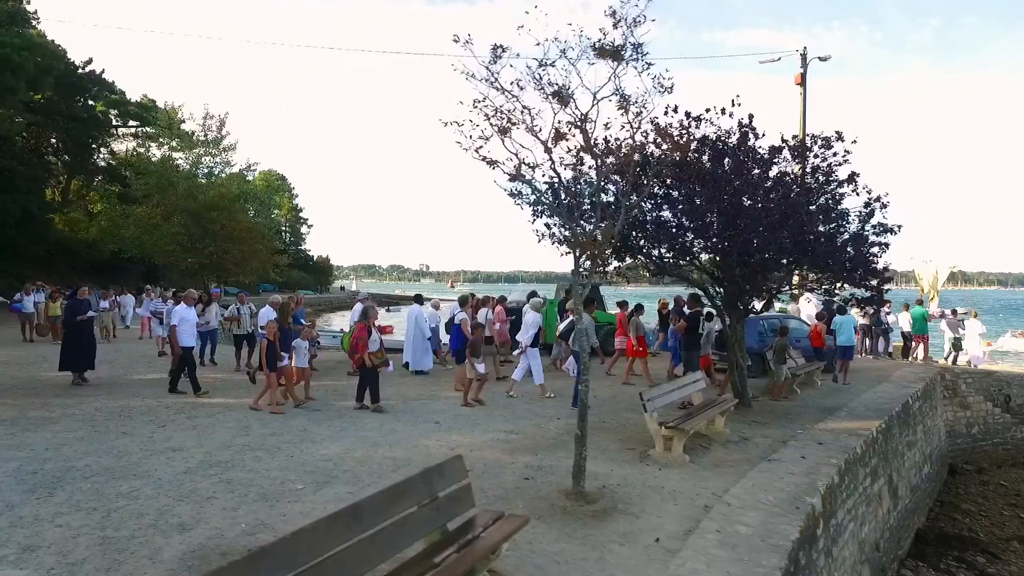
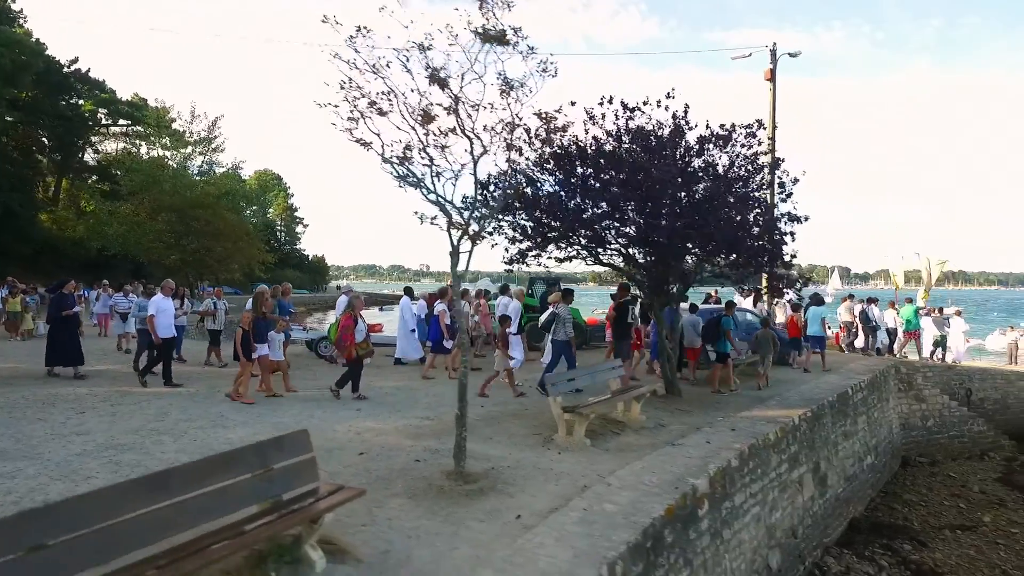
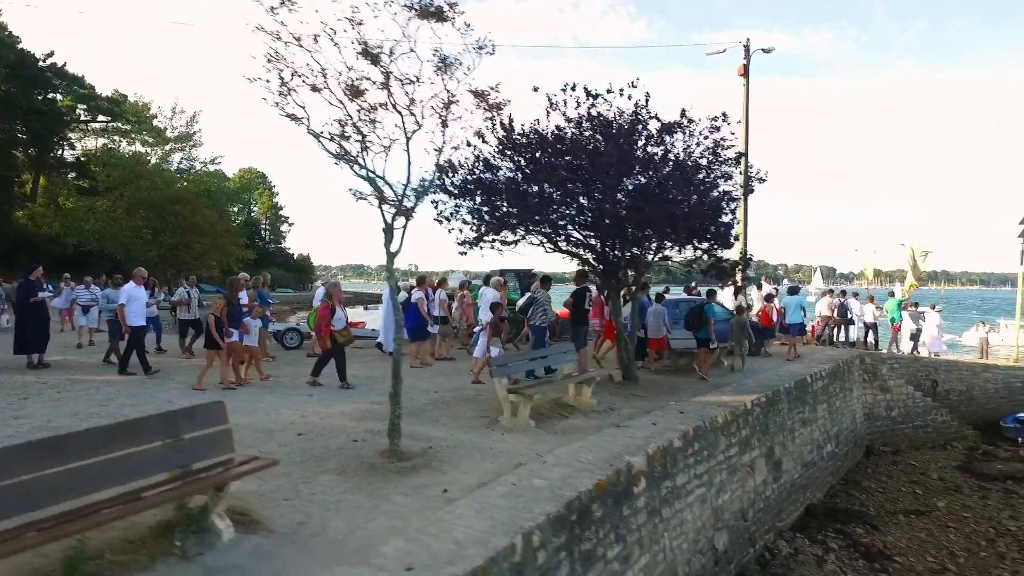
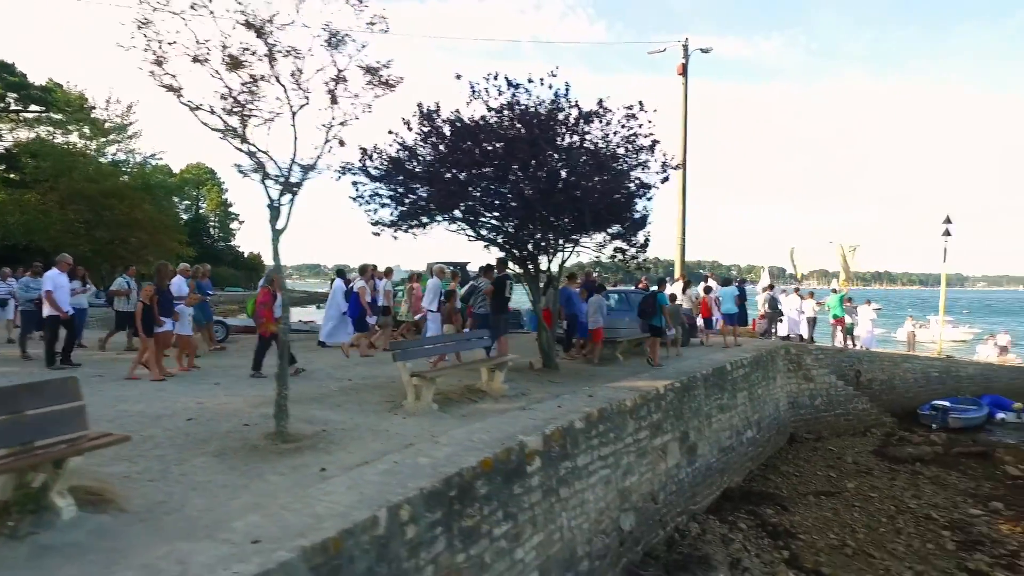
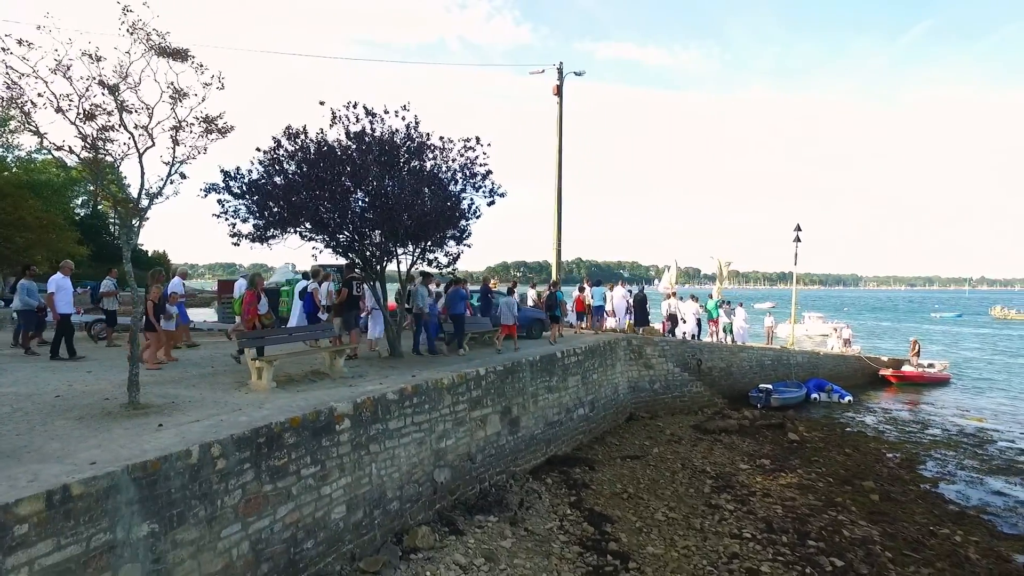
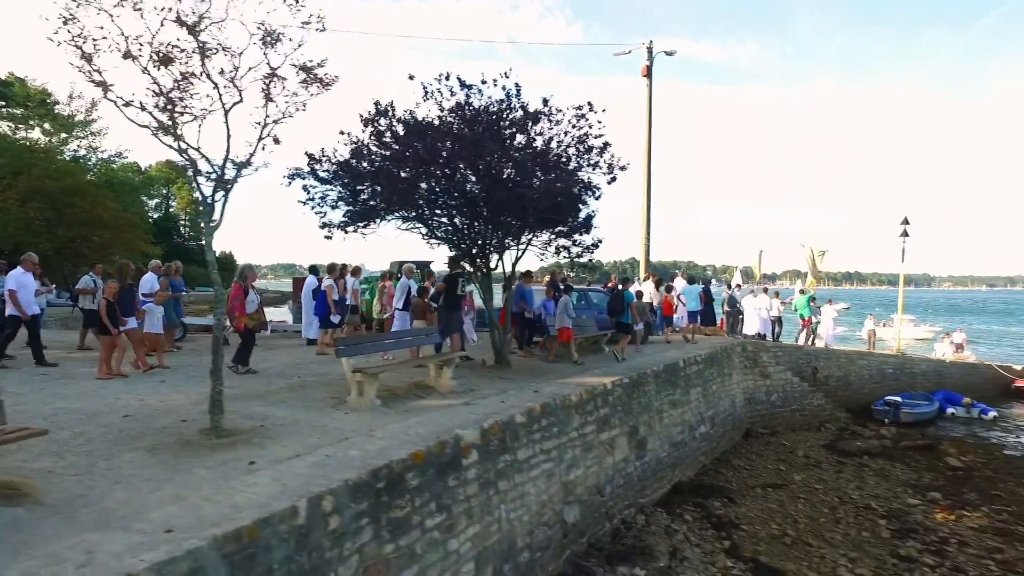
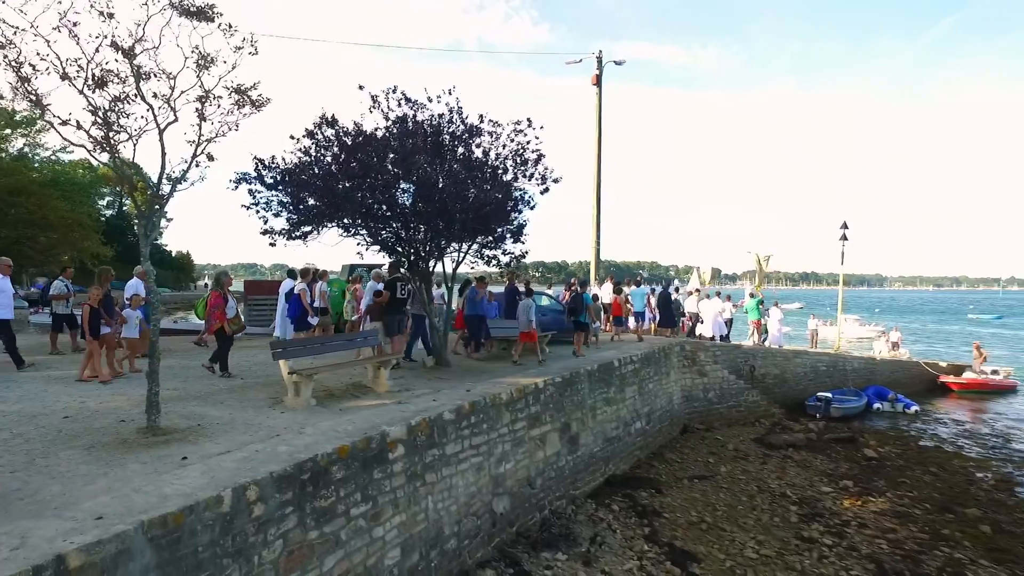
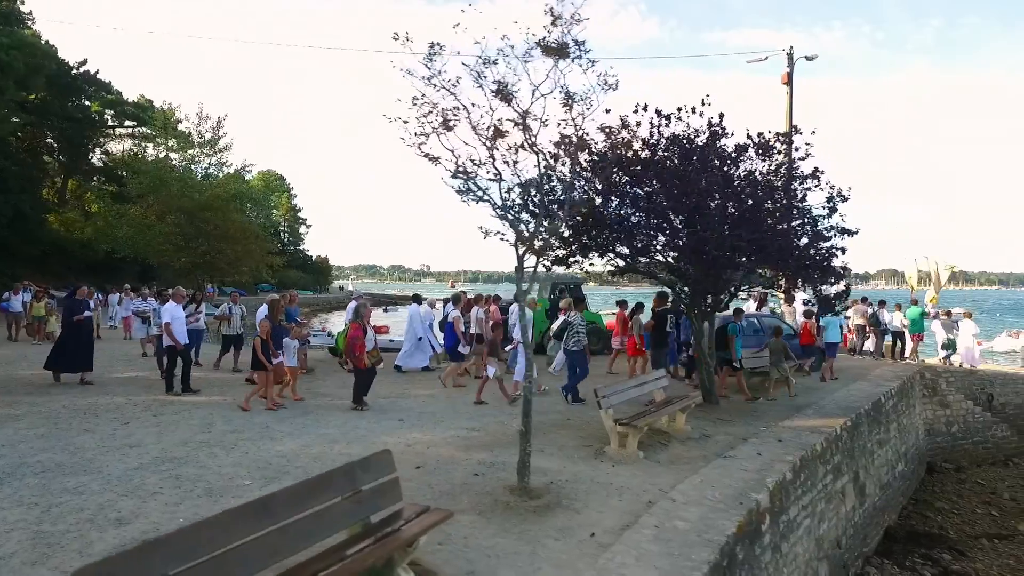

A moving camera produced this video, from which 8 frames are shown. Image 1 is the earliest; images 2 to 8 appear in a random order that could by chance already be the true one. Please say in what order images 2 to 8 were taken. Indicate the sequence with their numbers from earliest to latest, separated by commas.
8, 2, 3, 4, 6, 7, 5
